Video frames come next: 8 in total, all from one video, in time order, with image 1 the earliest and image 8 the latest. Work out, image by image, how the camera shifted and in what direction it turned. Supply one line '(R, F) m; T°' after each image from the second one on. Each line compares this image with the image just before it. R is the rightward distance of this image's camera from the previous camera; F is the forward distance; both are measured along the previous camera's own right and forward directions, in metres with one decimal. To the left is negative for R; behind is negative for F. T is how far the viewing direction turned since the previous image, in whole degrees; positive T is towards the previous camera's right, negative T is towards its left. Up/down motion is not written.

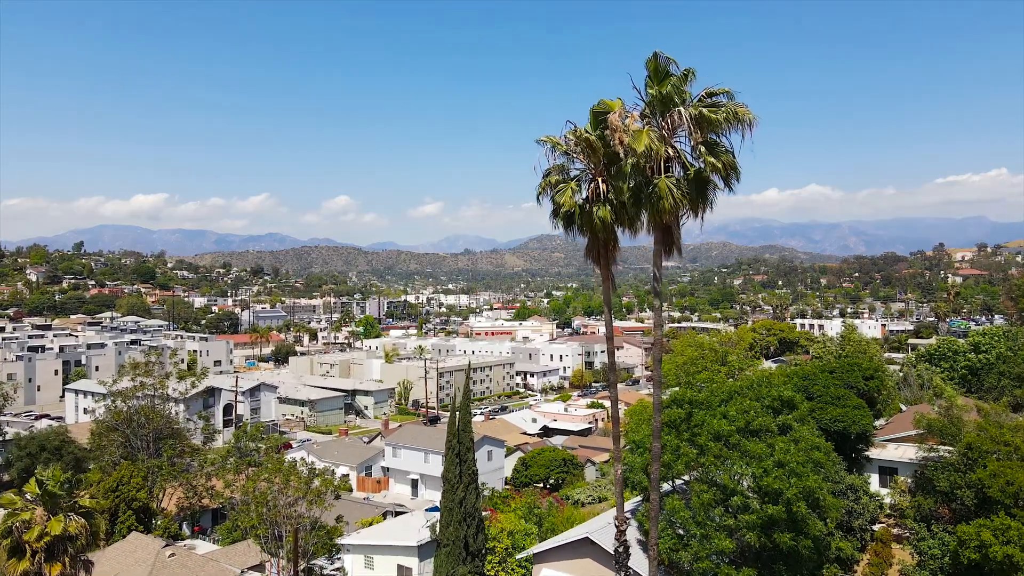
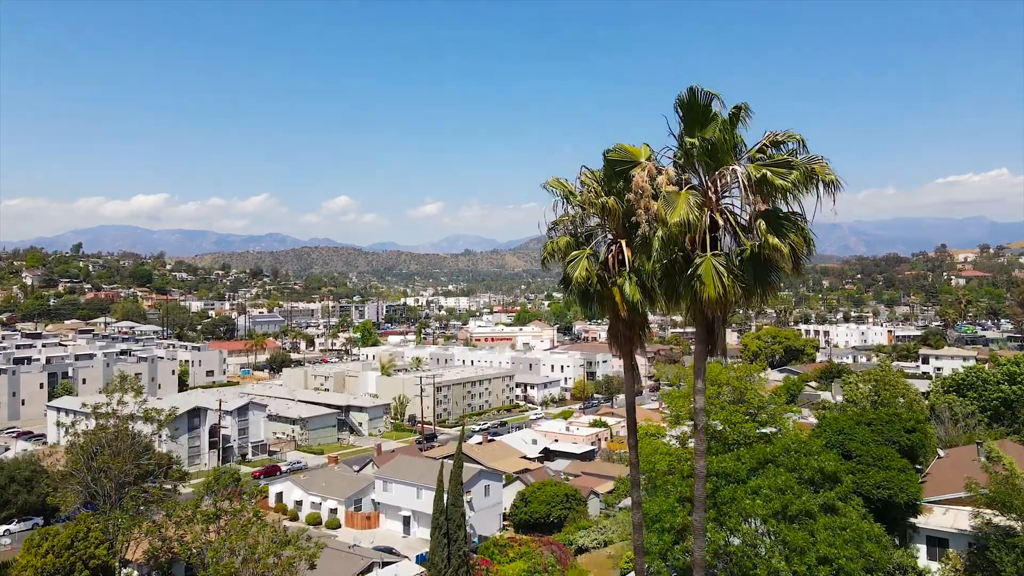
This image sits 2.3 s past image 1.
(0.0, +1.1) m; 0°
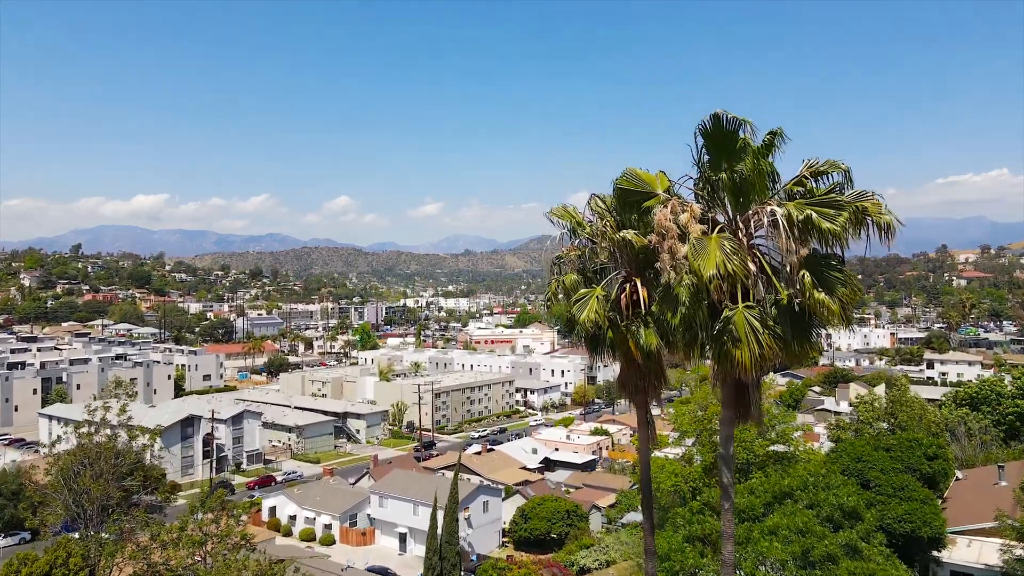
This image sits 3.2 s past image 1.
(0.0, +0.4) m; 0°
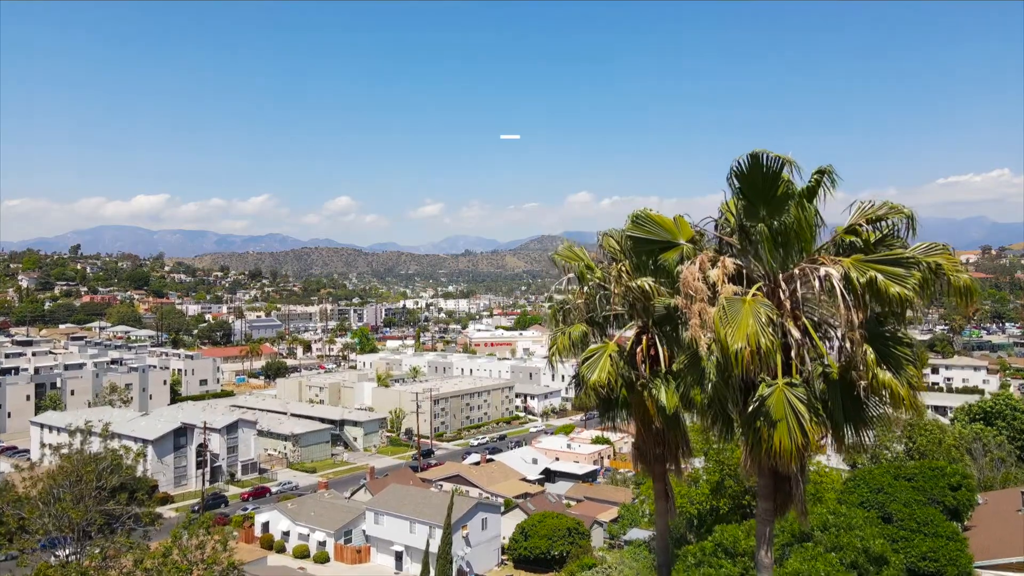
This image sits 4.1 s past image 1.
(0.0, +0.4) m; 0°
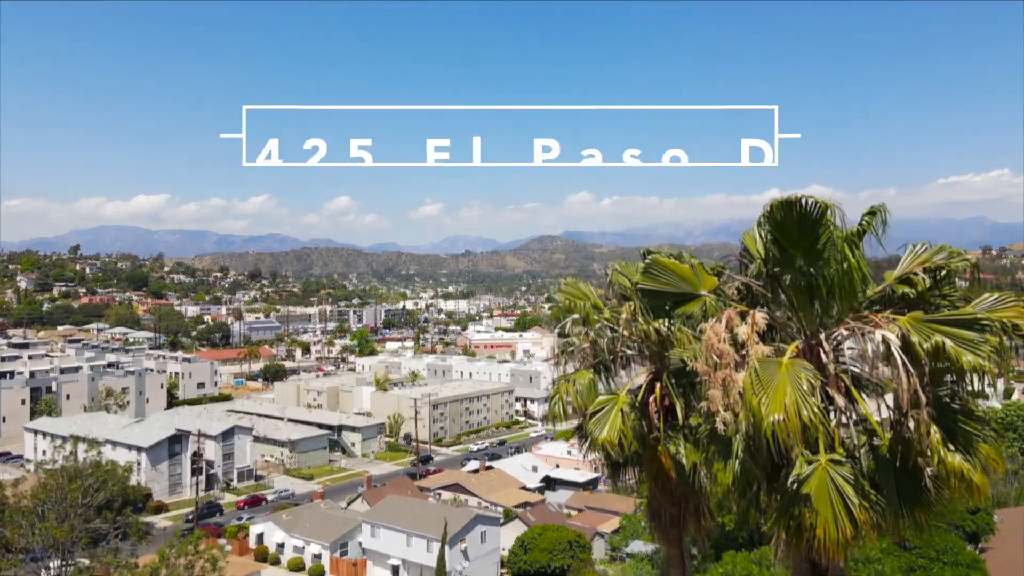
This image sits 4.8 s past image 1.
(0.0, +0.3) m; 0°
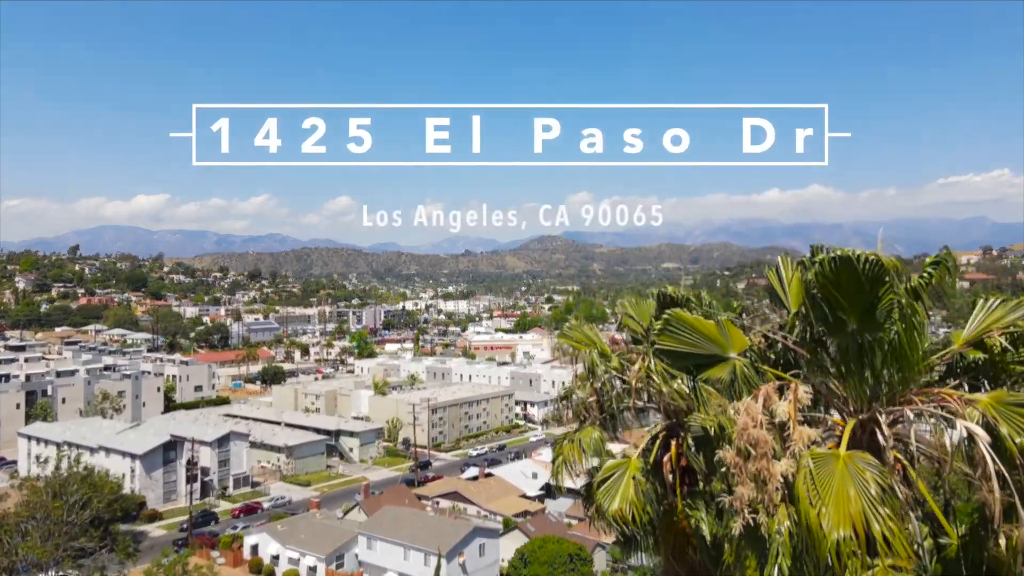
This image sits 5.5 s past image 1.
(0.0, +0.3) m; 0°
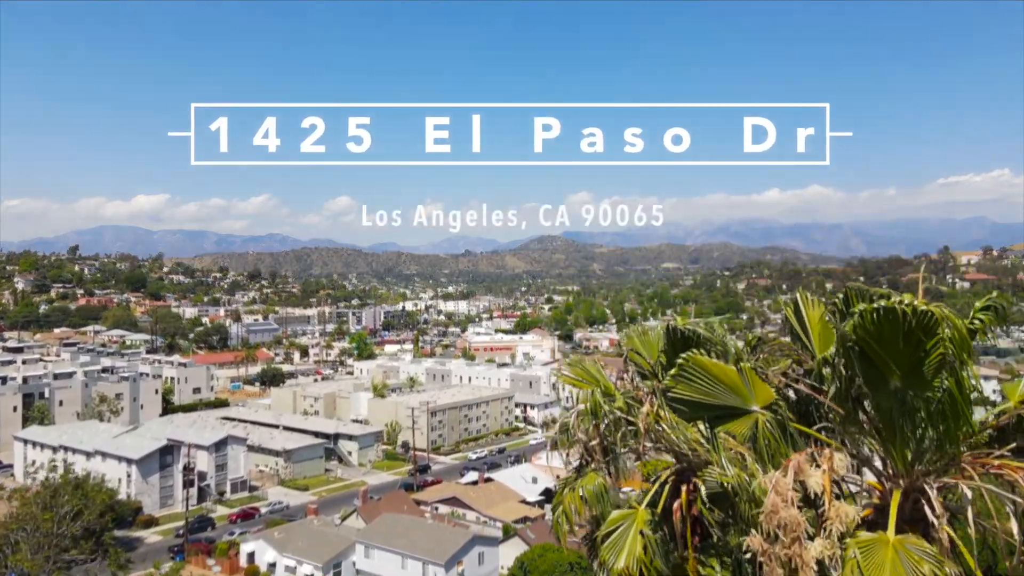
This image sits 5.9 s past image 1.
(0.0, +0.2) m; 0°
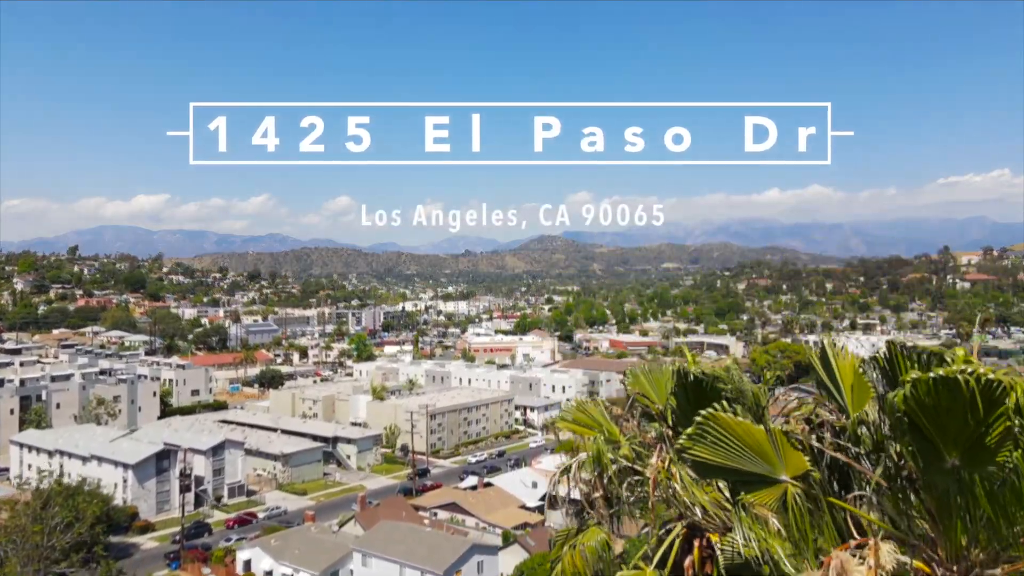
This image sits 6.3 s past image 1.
(0.0, +0.2) m; 0°
